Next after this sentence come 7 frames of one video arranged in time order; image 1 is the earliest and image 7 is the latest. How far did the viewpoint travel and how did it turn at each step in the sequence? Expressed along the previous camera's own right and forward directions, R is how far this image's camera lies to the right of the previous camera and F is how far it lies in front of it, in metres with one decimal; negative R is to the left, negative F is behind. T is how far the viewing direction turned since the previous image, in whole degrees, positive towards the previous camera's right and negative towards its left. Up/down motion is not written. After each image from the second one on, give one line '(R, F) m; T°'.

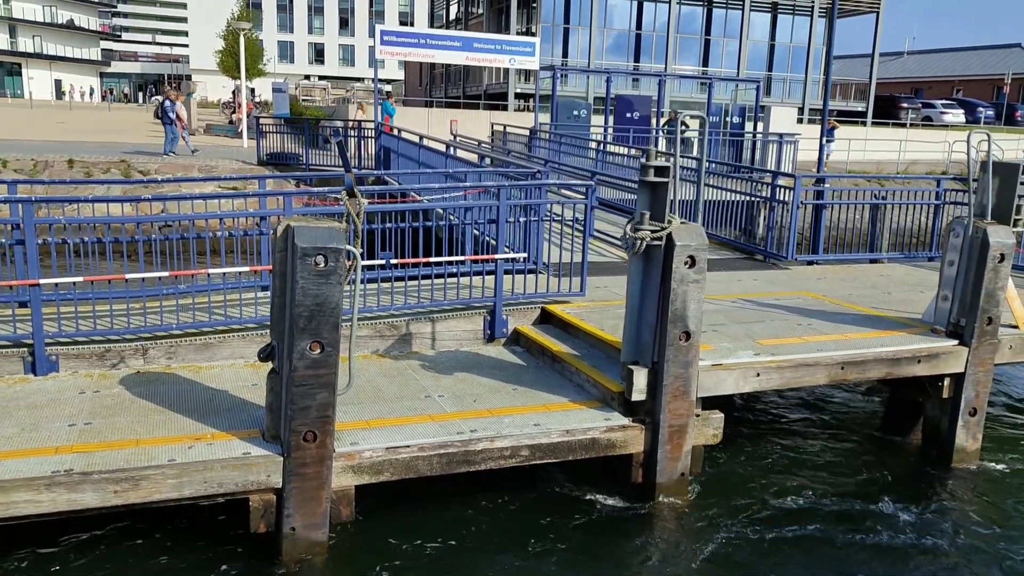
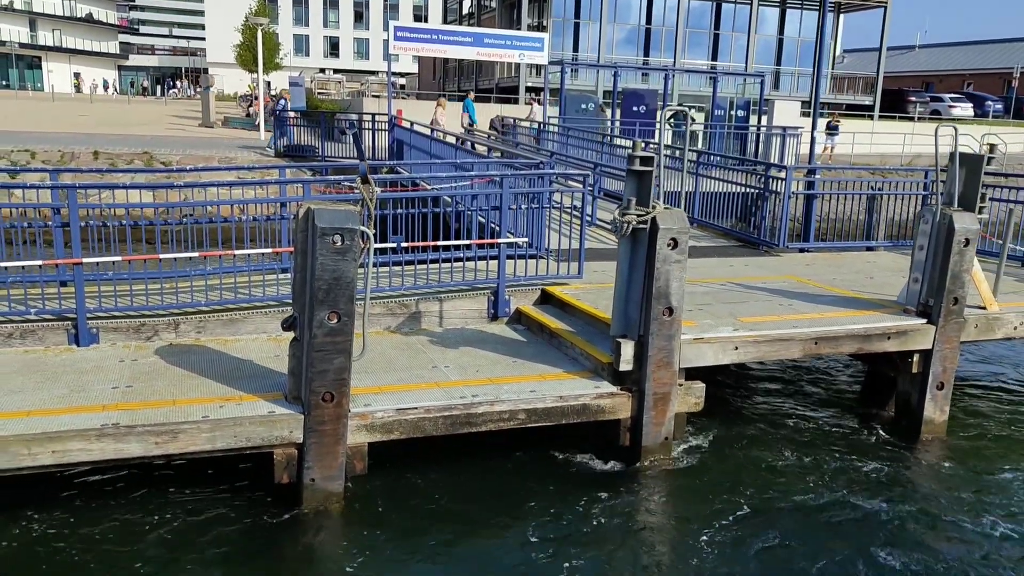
(+0.1, -0.6) m; -1°
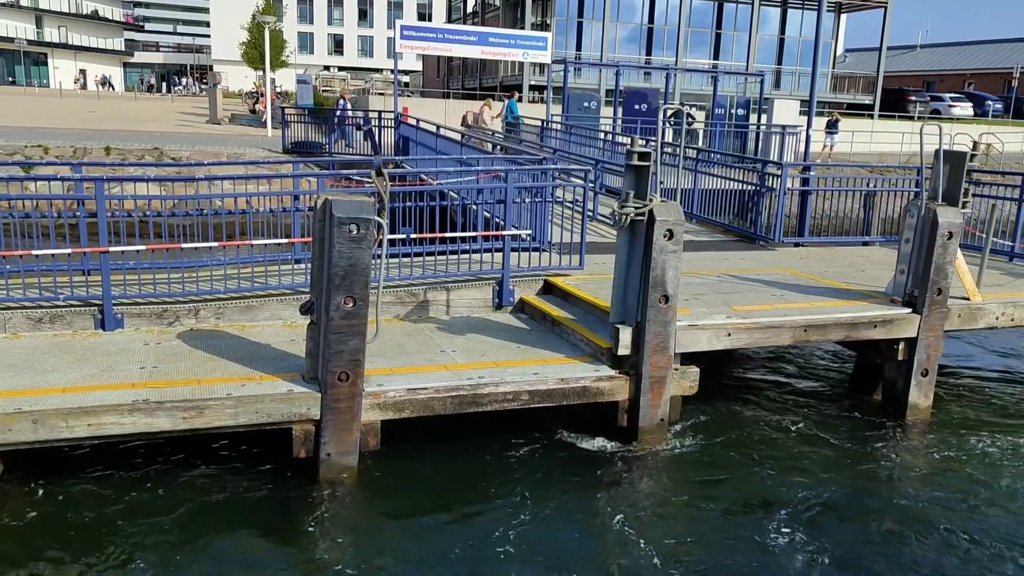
(0.0, -0.4) m; 0°
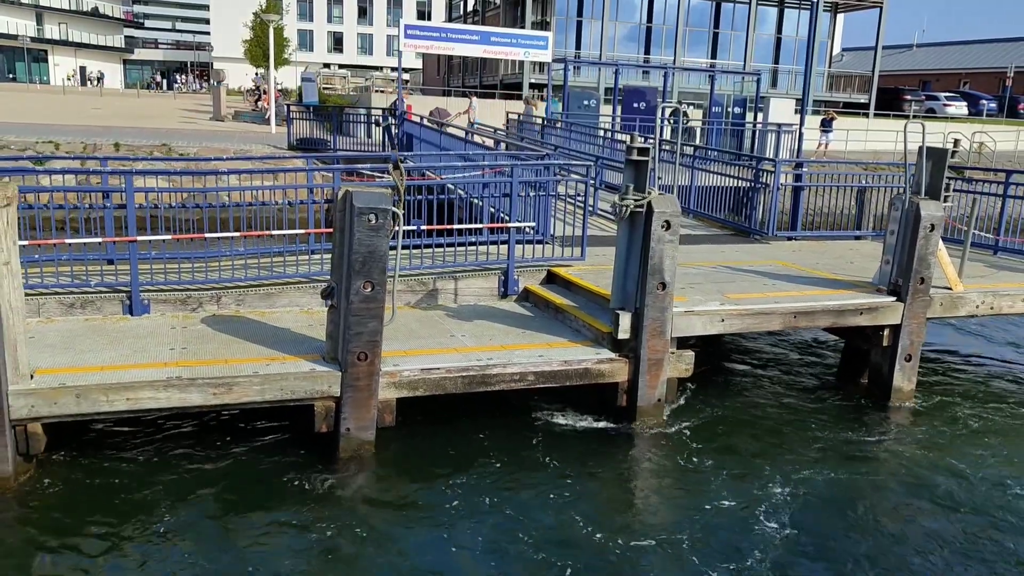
(-0.1, -0.4) m; 0°
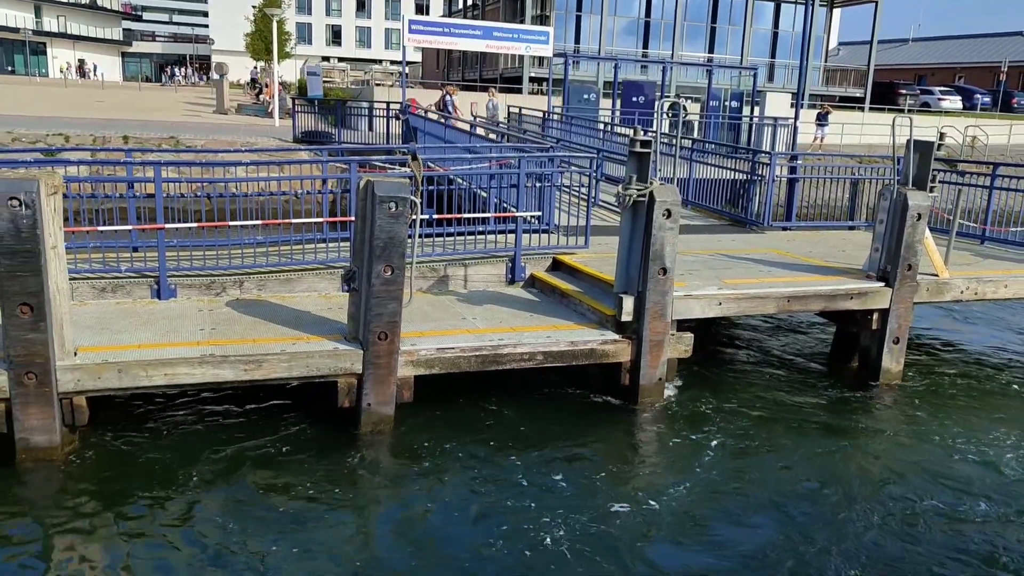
(-0.1, -0.4) m; 0°
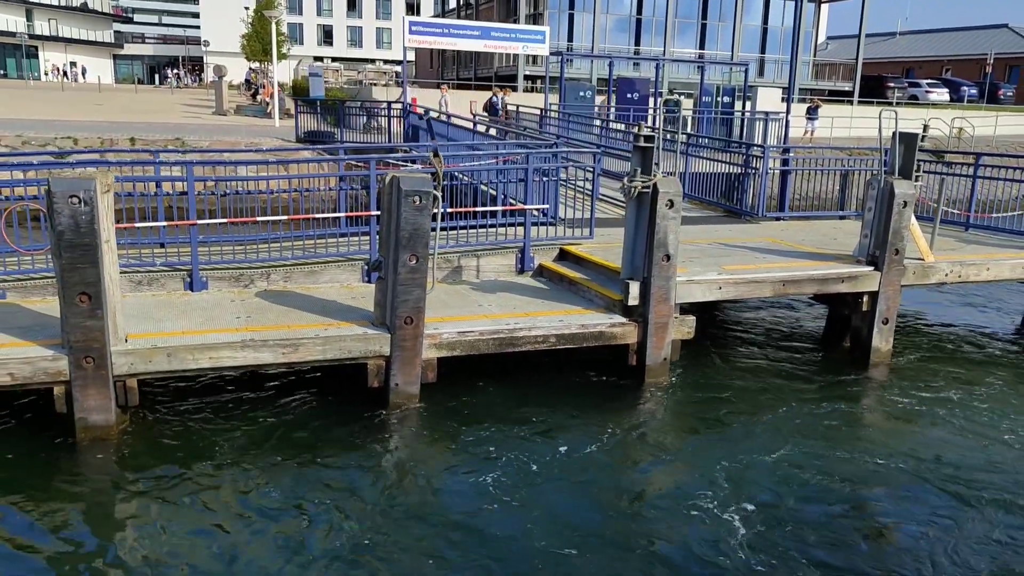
(-0.2, -0.5) m; 0°
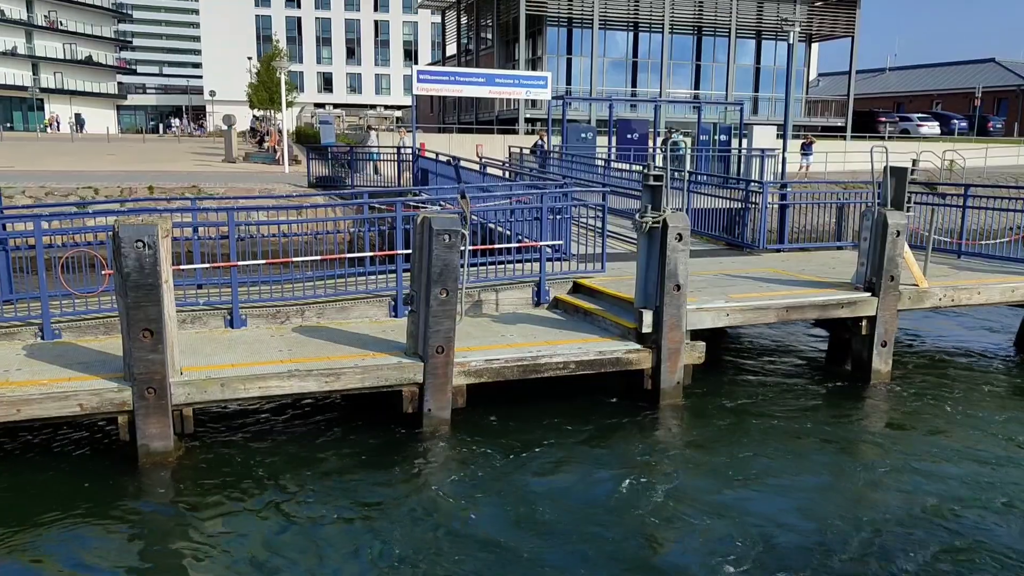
(-0.2, -0.6) m; 0°
